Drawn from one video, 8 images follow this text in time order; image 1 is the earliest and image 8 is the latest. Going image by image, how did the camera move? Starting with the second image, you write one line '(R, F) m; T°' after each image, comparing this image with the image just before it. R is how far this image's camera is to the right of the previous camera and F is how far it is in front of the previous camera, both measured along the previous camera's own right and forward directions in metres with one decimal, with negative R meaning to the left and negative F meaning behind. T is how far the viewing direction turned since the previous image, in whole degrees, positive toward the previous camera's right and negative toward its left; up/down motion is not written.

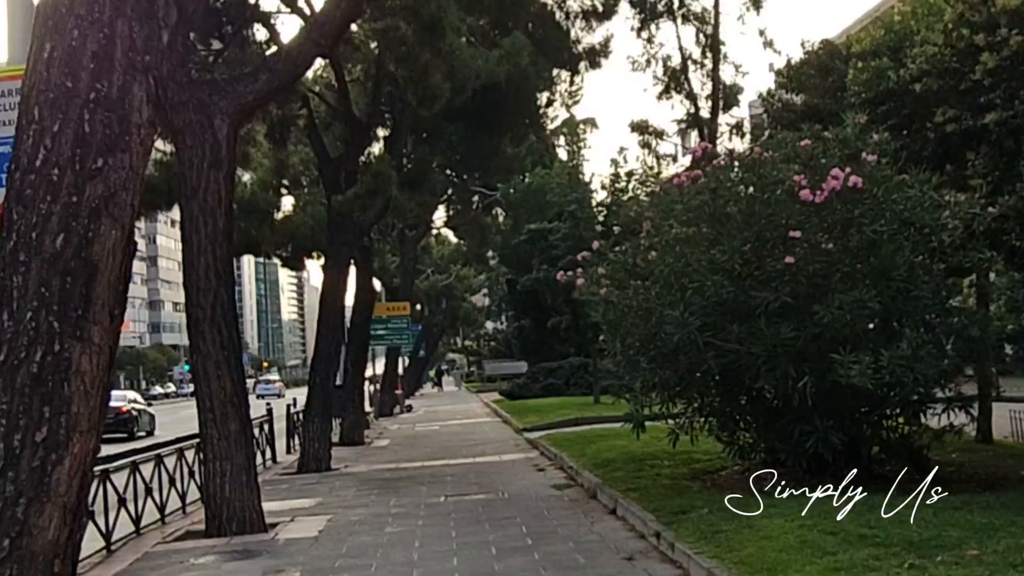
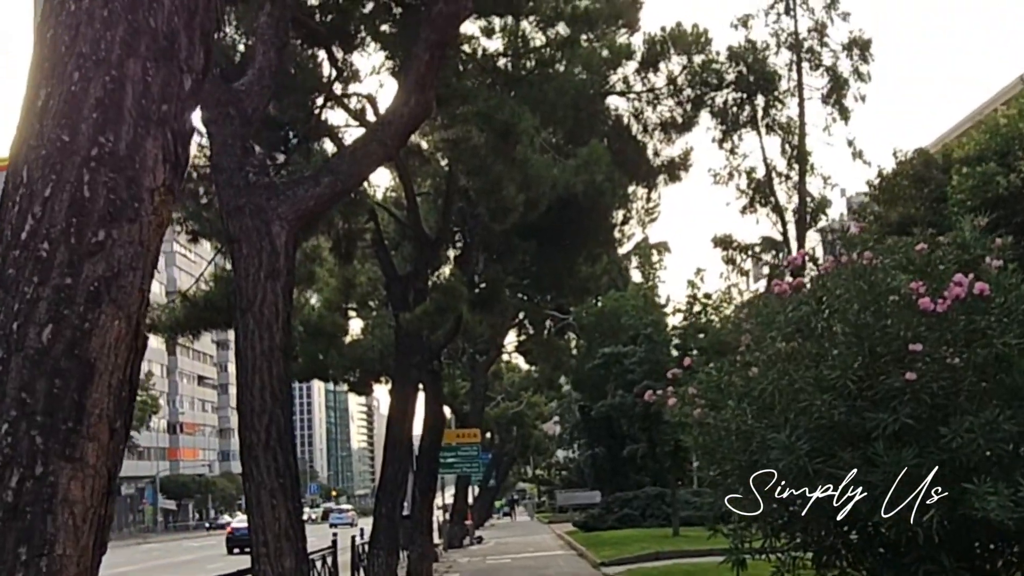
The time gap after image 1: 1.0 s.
(-0.1, +1.0) m; -3°
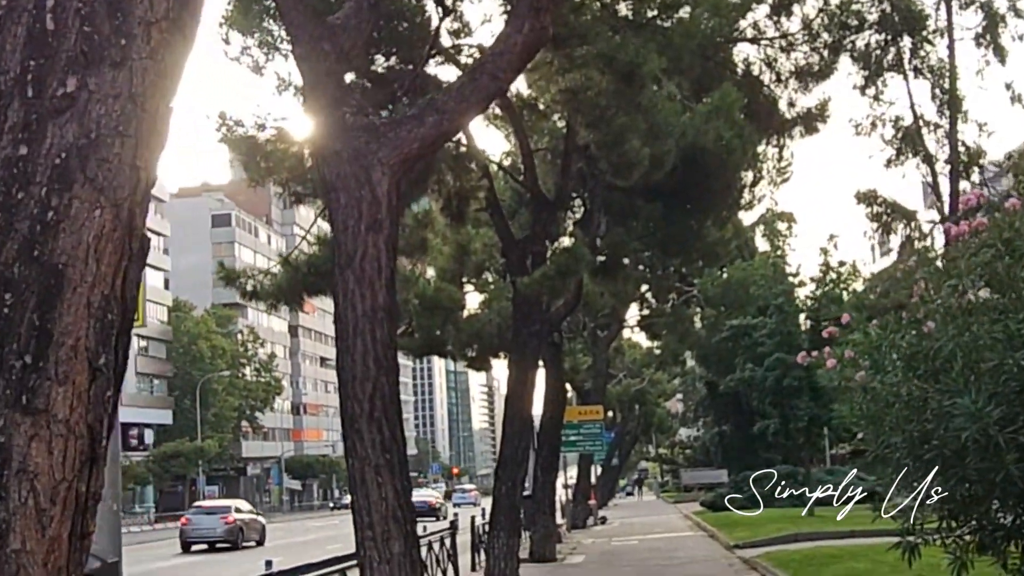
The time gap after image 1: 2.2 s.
(-0.1, +1.2) m; -5°
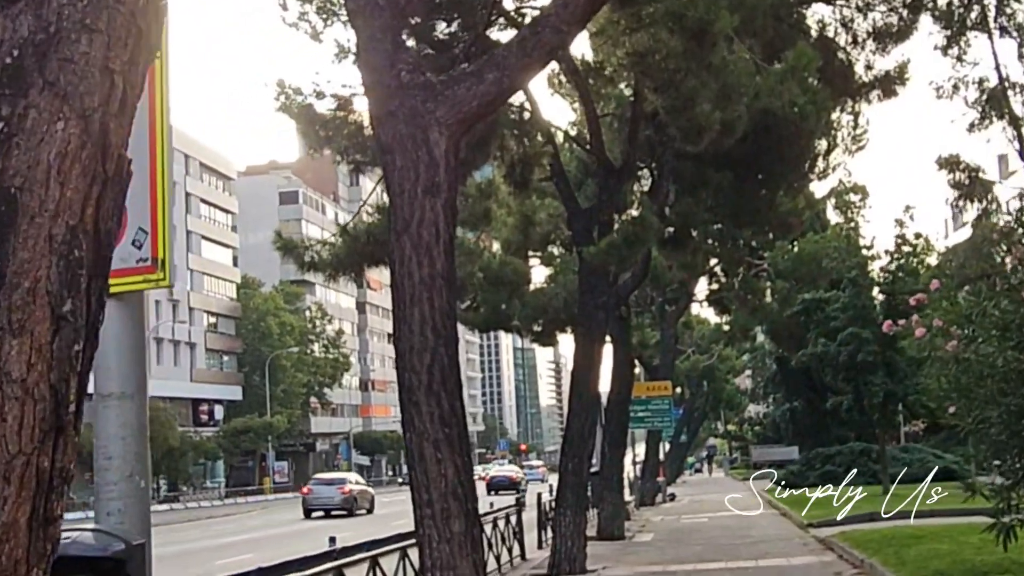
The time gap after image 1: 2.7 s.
(0.0, +0.5) m; -3°
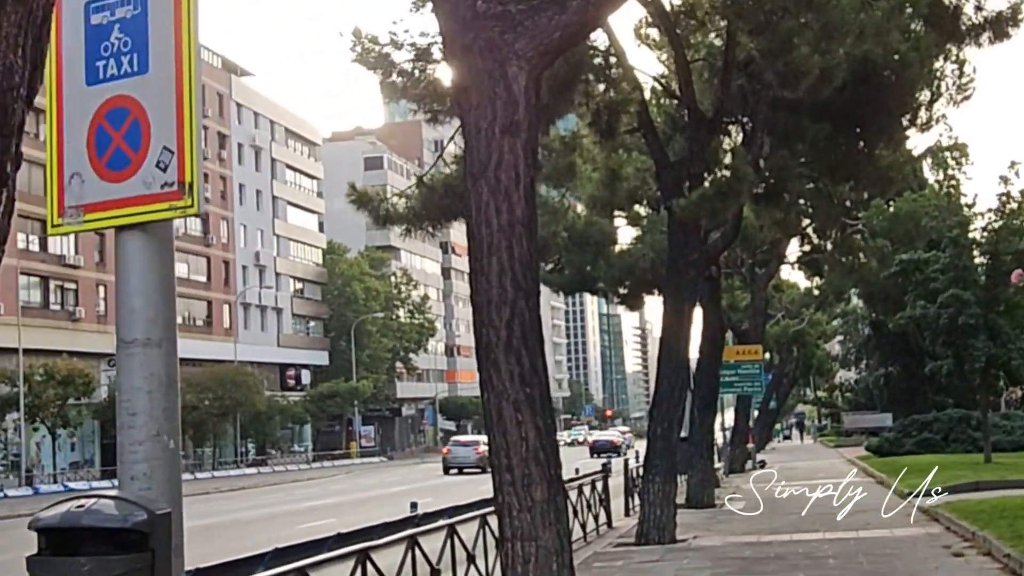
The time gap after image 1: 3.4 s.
(0.0, +0.7) m; -4°
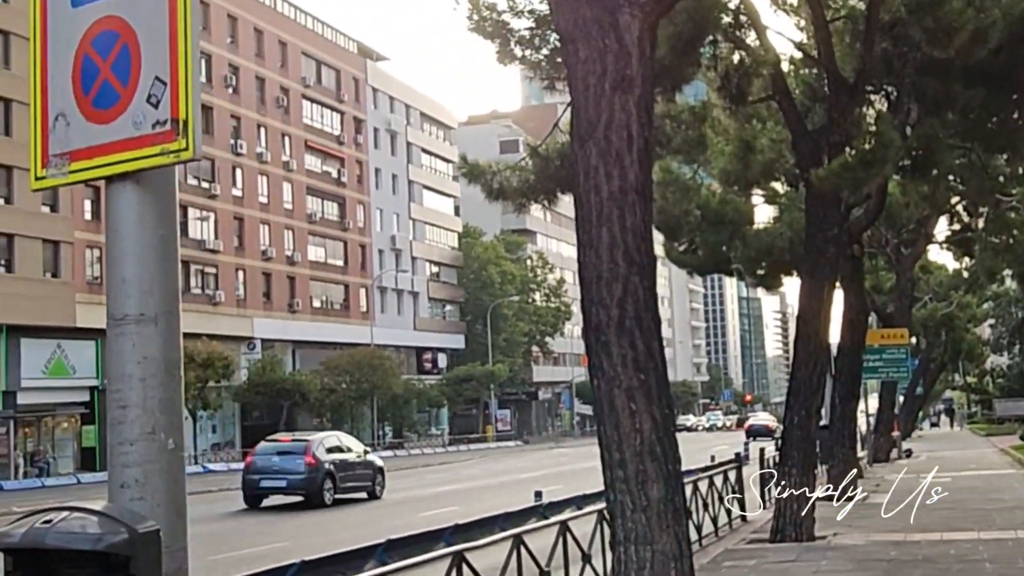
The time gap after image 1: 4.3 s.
(+0.1, +0.8) m; -6°
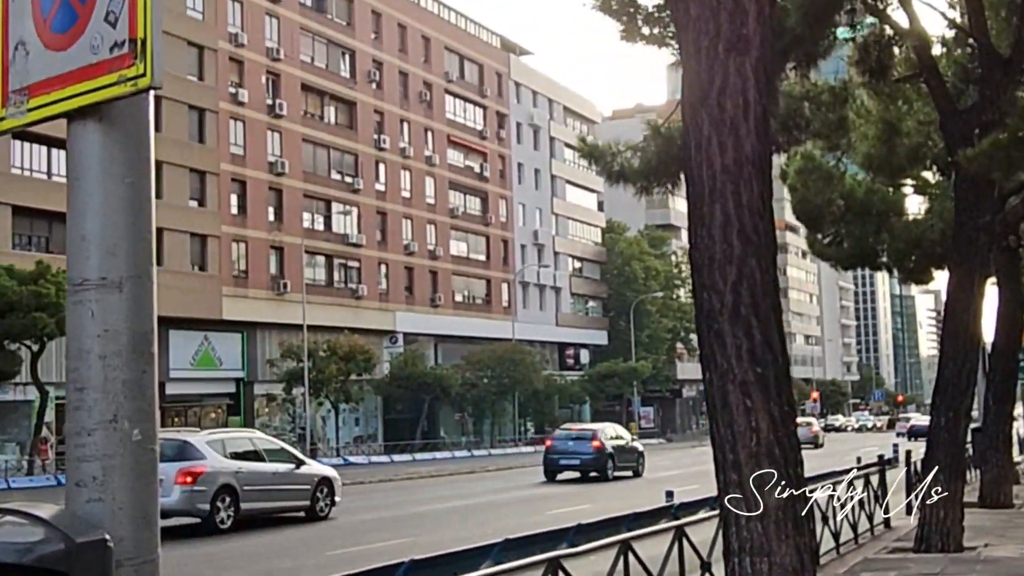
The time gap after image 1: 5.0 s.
(+0.2, +0.6) m; -6°
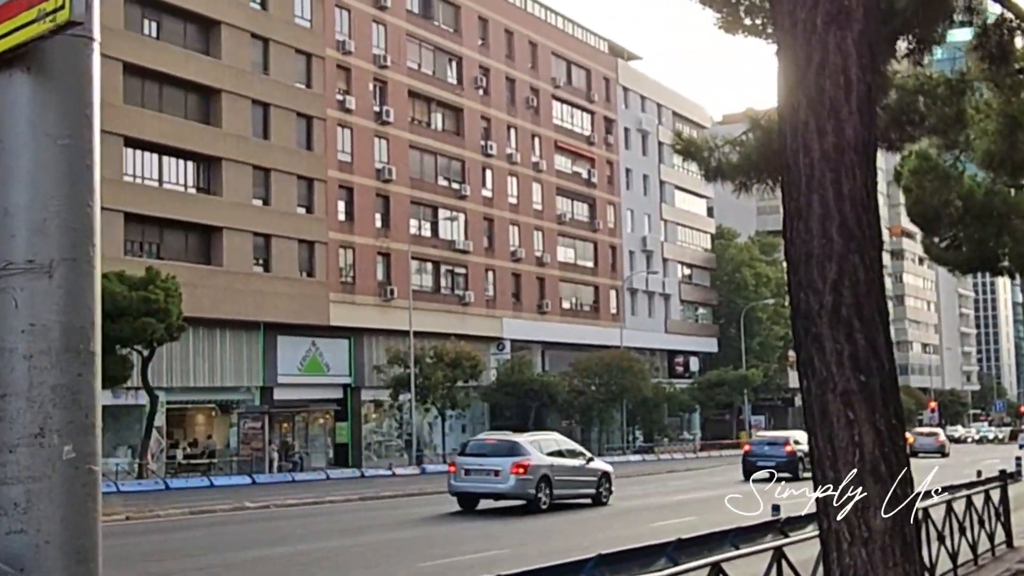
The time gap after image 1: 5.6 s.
(+0.2, +0.6) m; -5°
